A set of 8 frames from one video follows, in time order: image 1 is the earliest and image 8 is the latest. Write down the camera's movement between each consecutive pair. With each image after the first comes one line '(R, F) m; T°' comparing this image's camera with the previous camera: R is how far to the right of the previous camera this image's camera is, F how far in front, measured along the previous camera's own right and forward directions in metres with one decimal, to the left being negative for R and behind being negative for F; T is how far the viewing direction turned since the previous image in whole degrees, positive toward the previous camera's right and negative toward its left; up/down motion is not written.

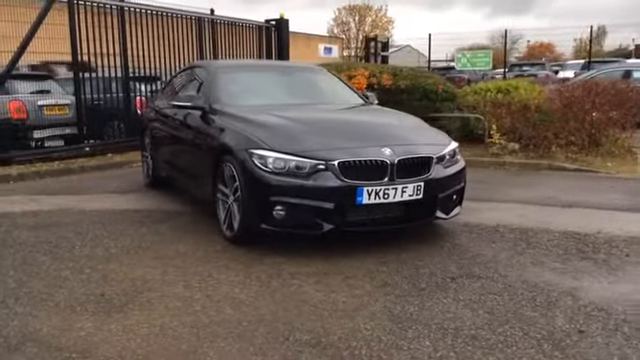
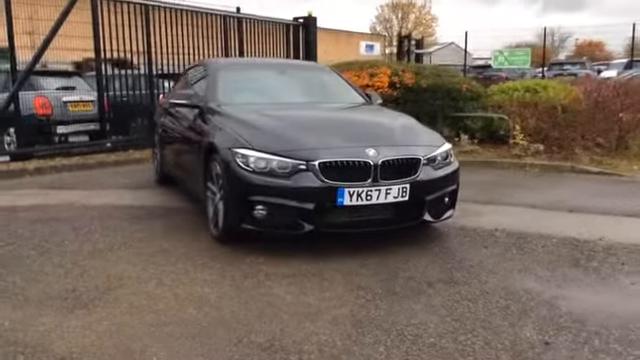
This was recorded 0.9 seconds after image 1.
(+0.5, +0.1) m; -4°
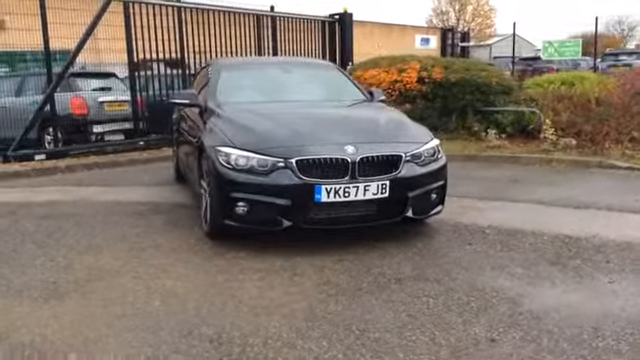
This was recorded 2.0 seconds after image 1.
(+0.6, -0.1) m; -5°
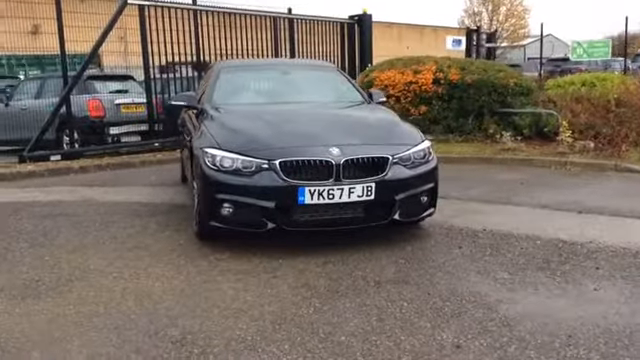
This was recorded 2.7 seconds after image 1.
(+0.4, 0.0) m; -3°
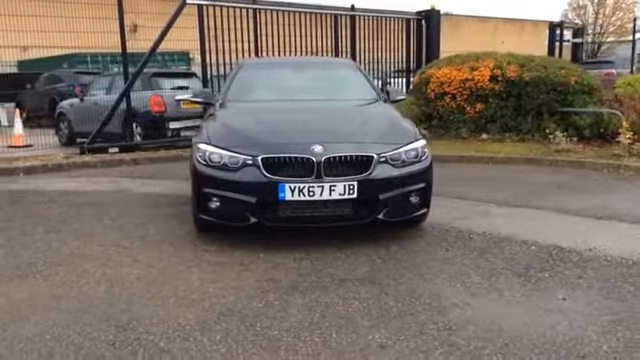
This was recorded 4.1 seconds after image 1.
(+0.9, 0.0) m; -9°
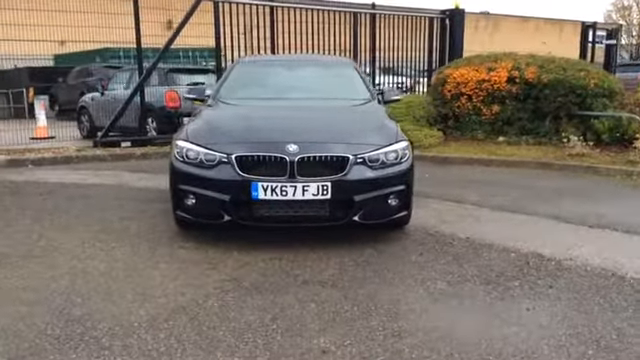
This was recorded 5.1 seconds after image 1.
(+0.5, +0.1) m; -3°
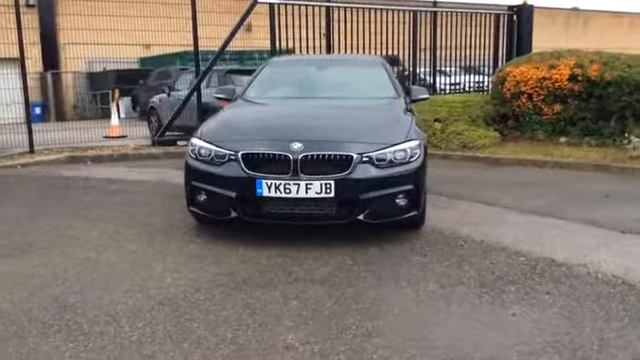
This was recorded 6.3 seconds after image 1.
(+0.6, 0.0) m; -8°
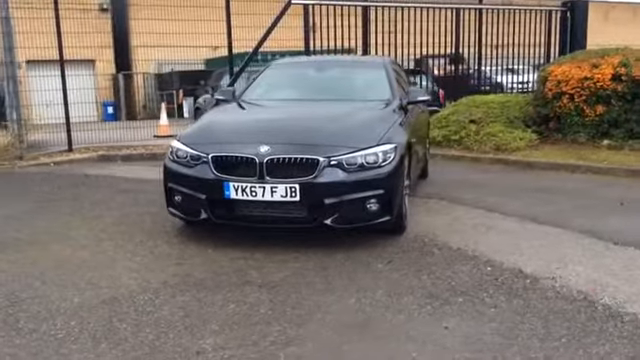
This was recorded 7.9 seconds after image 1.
(+0.8, +0.1) m; -7°
